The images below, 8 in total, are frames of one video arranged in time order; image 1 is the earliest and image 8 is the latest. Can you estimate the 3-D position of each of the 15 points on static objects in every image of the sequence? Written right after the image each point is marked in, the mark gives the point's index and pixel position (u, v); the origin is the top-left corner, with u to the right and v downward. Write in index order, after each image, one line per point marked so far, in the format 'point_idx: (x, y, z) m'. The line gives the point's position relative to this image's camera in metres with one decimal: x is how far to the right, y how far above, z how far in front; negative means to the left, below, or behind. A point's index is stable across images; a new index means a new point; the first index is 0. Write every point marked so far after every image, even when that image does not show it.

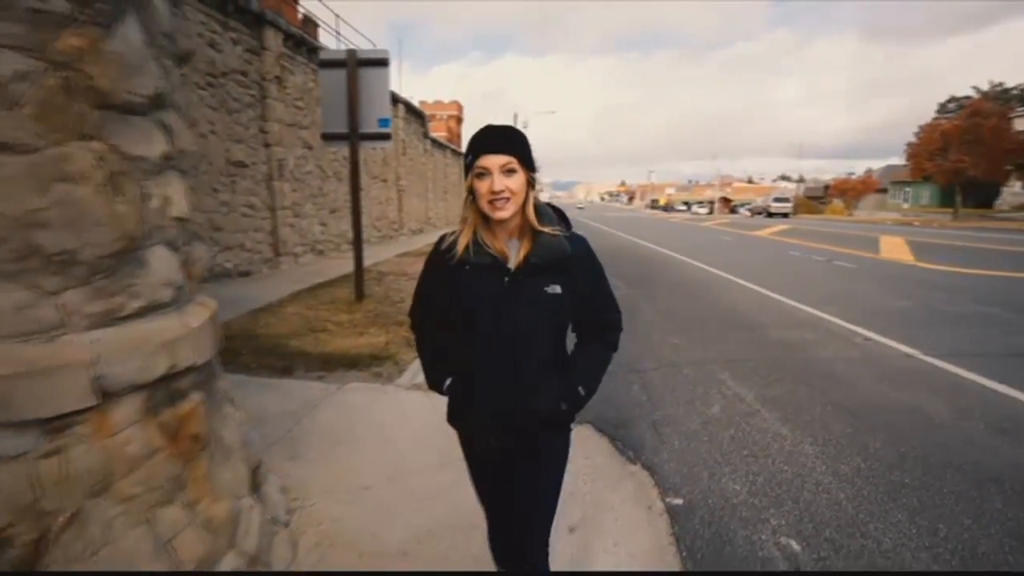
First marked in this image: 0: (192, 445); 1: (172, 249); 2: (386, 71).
0: (-1.1, -0.6, +2.0) m
1: (-1.2, +0.1, +2.0) m
2: (-1.3, +2.3, +5.8) m
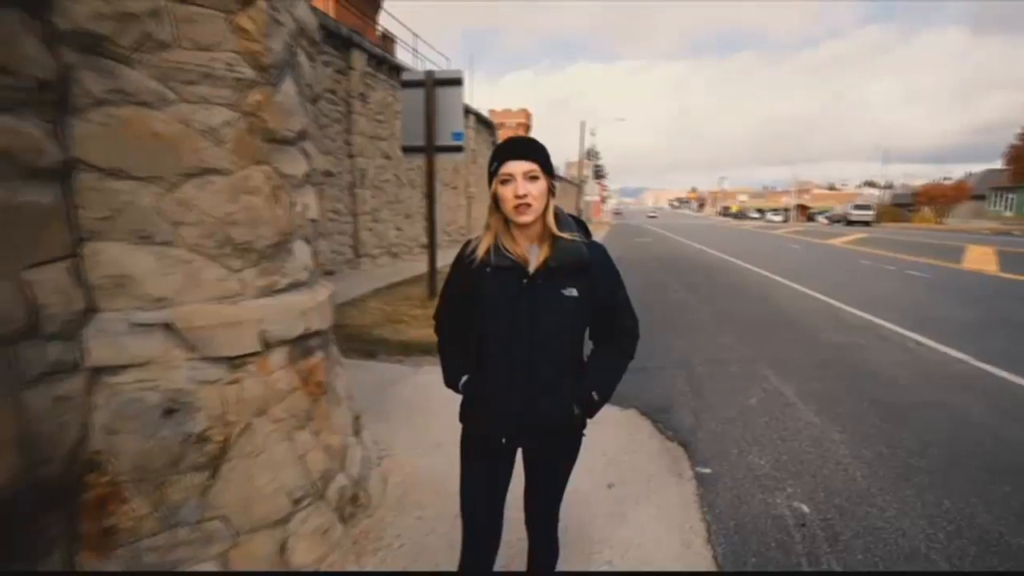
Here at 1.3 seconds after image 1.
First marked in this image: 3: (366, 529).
0: (-0.9, -0.5, +2.7) m
1: (-1.0, +0.2, +2.7) m
2: (-0.6, +2.3, +6.5) m
3: (-0.7, -1.2, +2.8) m
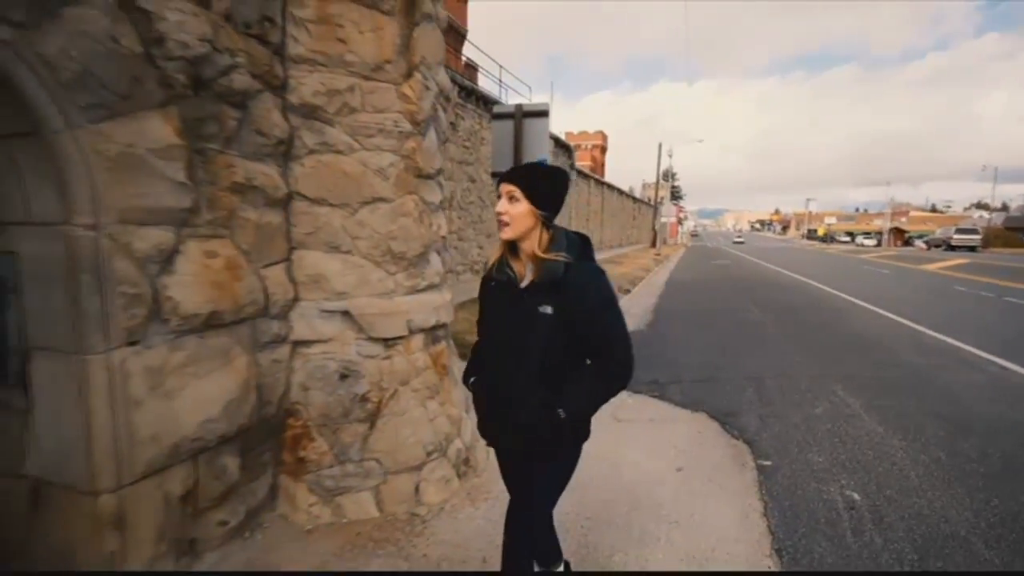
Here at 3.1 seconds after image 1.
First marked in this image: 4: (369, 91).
0: (-0.4, -0.5, +3.4) m
1: (-0.4, +0.2, +3.5) m
2: (+0.4, +2.2, +7.3) m
3: (-0.2, -1.2, +3.4) m
4: (-0.7, +1.0, +2.9) m
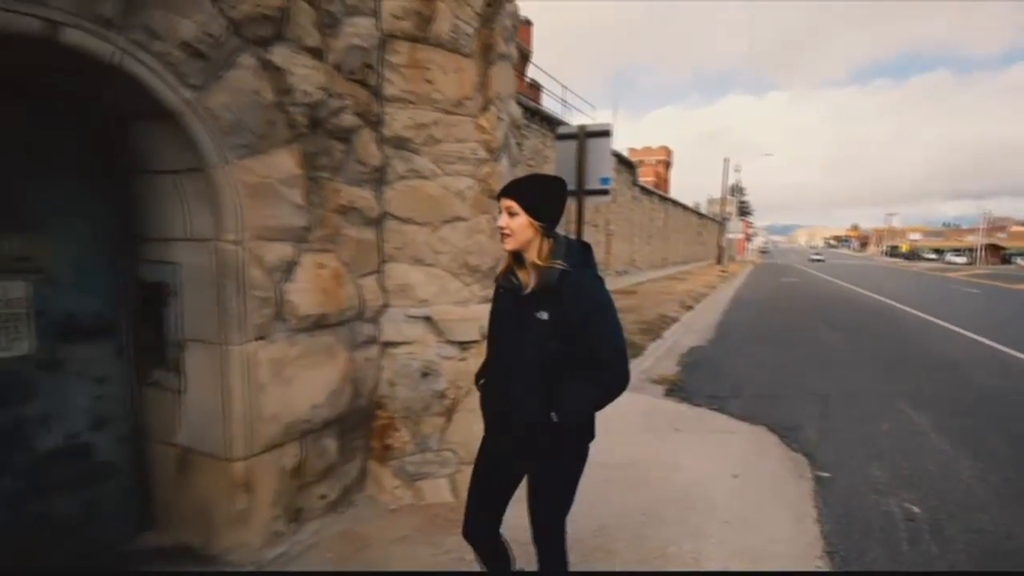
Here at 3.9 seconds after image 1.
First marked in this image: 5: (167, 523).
0: (0.0, -0.6, +3.8) m
1: (0.0, +0.1, +3.8) m
2: (+1.3, +2.0, +7.6) m
3: (+0.2, -1.3, +3.7) m
4: (-0.4, +1.0, +3.4) m
5: (-1.7, -1.2, +2.8) m
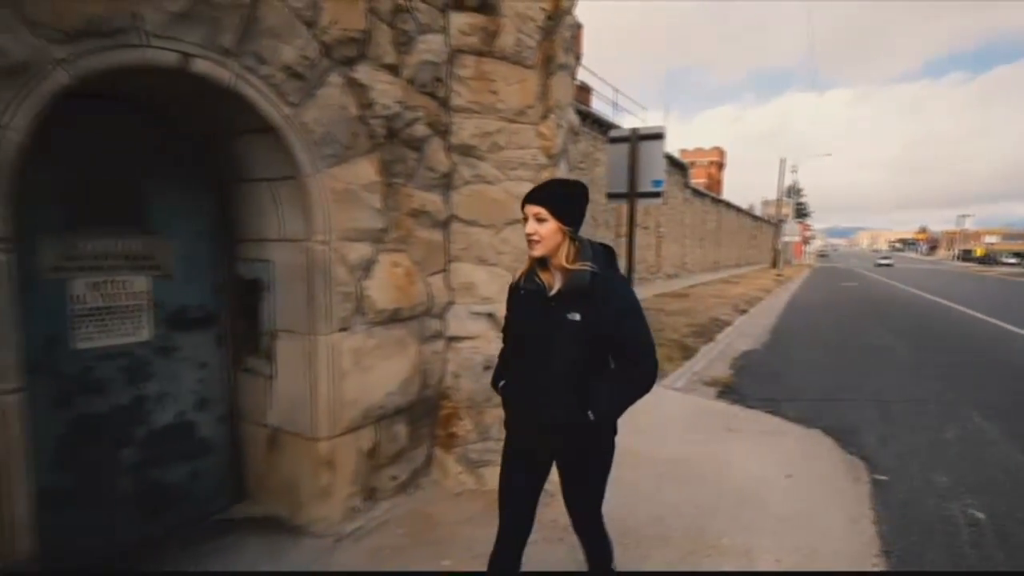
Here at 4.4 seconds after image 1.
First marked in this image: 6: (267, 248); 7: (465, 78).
0: (+0.4, -0.6, +3.9) m
1: (+0.4, +0.1, +4.0) m
2: (+2.0, +2.0, +7.6) m
3: (+0.6, -1.3, +3.9) m
4: (0.0, +1.0, +3.6) m
5: (-1.4, -1.2, +3.1) m
6: (-1.2, +0.2, +2.9) m
7: (-0.3, +1.3, +3.4) m
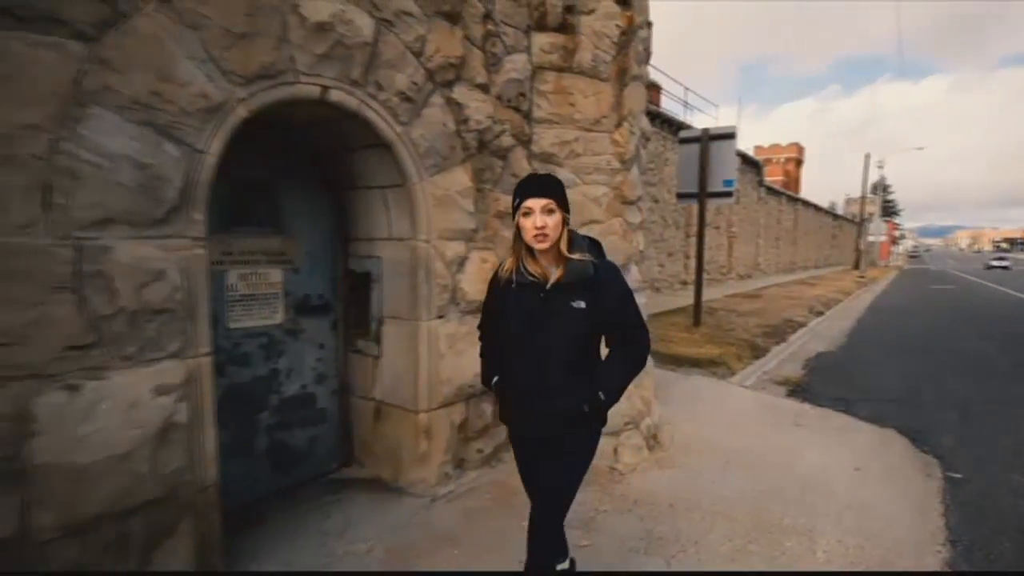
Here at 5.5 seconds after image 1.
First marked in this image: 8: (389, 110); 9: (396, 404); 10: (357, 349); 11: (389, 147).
0: (+0.9, -0.5, +4.2) m
1: (+0.9, +0.2, +4.3) m
2: (+3.0, +2.0, +7.7) m
3: (+1.1, -1.2, +4.1) m
4: (+0.5, +1.0, +3.9) m
5: (-1.0, -1.1, +3.6) m
6: (-0.8, +0.2, +3.4) m
7: (+0.2, +1.3, +3.8) m
8: (-0.6, +0.9, +2.9) m
9: (-0.7, -0.7, +3.4) m
10: (-1.0, -0.4, +3.5) m
11: (-0.6, +0.7, +2.9) m
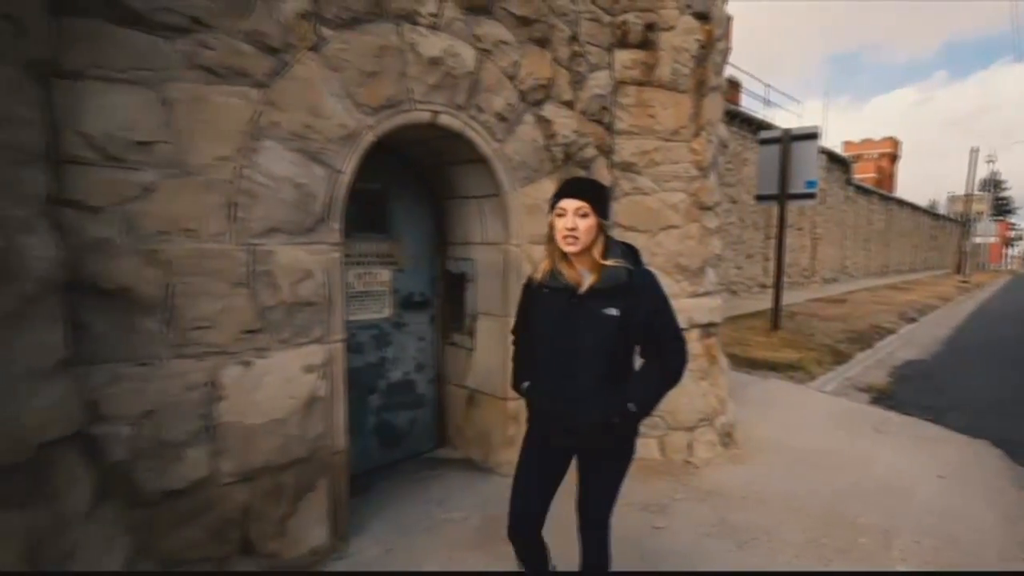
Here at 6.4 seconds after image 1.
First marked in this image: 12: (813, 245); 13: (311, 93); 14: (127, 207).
0: (+1.5, -0.5, +4.4) m
1: (+1.6, +0.2, +4.4) m
2: (+4.1, +1.9, +7.6) m
3: (+1.7, -1.2, +4.3) m
4: (+1.1, +1.0, +4.1) m
5: (-0.4, -1.1, +4.0) m
6: (-0.3, +0.3, +3.7) m
7: (+0.8, +1.3, +4.0) m
8: (-0.1, +0.9, +3.2) m
9: (-0.2, -0.7, +3.7) m
10: (-0.4, -0.4, +3.9) m
11: (-0.2, +0.7, +3.3) m
12: (+10.2, +1.5, +19.2) m
13: (-0.9, +0.8, +2.4) m
14: (-1.4, +0.3, +2.0) m
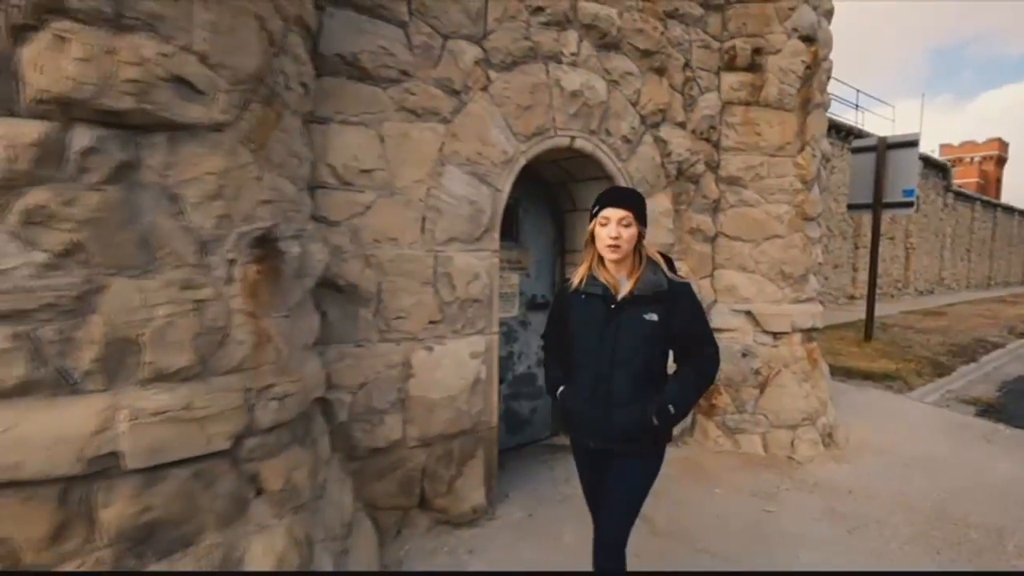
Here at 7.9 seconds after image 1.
0: (+2.4, -0.6, +4.6) m
1: (+2.5, +0.1, +4.6) m
2: (+5.3, +1.8, +7.5) m
3: (+2.6, -1.3, +4.4) m
4: (+2.0, +1.0, +4.4) m
5: (+0.5, -1.1, +4.4) m
6: (+0.6, +0.2, +4.2) m
7: (+1.7, +1.3, +4.4) m
8: (+0.7, +0.9, +3.6) m
9: (+0.7, -0.7, +4.1) m
10: (+0.4, -0.4, +4.4) m
11: (+0.6, +0.7, +3.7) m
12: (+12.8, +1.1, +18.4) m
13: (-0.2, +0.8, +2.9) m
14: (-0.7, +0.3, +2.6) m
